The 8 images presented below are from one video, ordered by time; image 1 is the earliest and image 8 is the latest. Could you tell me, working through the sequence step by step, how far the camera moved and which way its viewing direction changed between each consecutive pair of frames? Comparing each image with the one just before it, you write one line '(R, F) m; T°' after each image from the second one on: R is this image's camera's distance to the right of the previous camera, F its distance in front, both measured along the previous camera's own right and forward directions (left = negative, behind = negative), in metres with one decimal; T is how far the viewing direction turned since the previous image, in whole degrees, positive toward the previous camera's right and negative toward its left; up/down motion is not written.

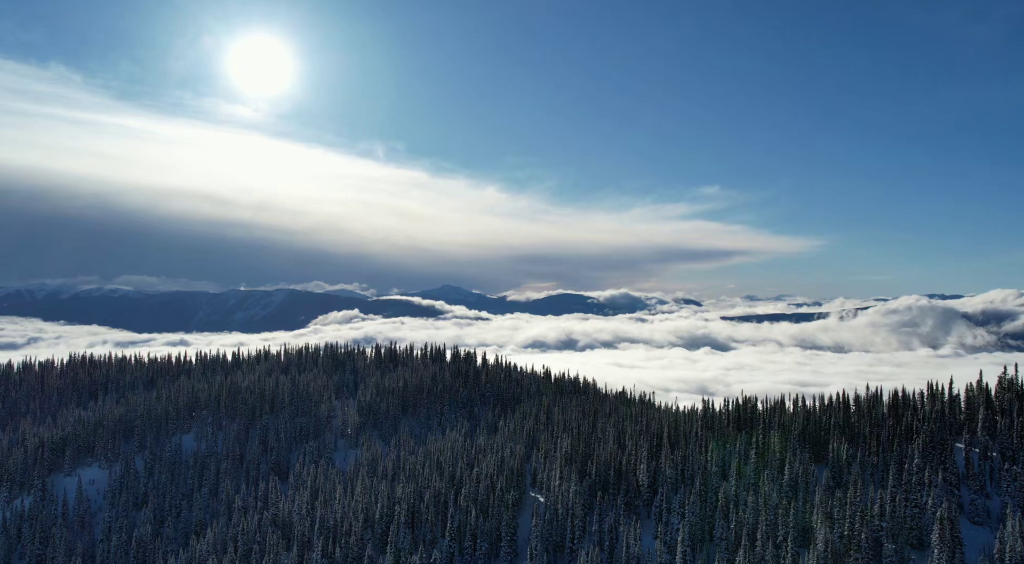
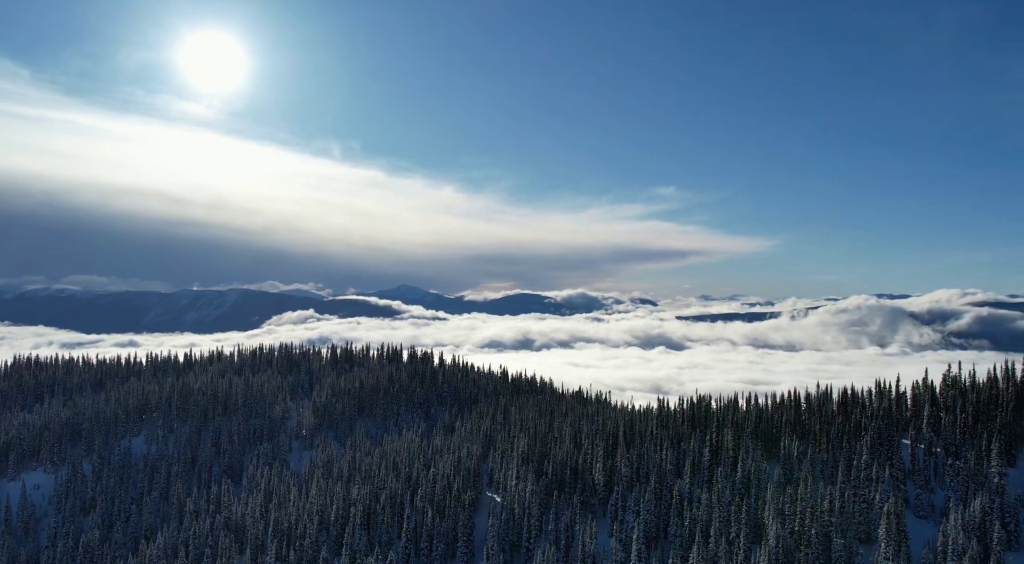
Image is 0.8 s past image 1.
(+0.1, -0.9) m; +3°
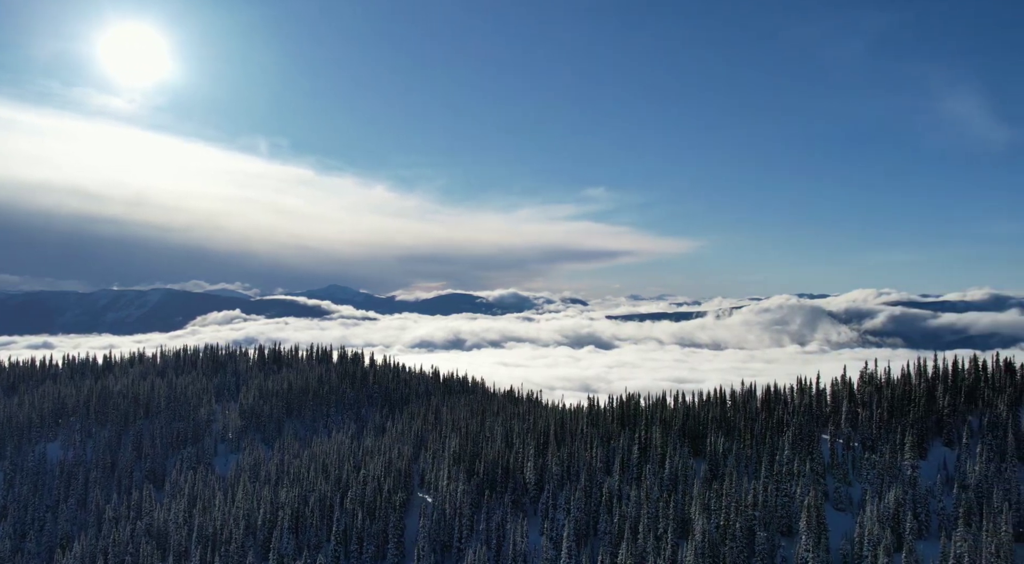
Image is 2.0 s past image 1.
(0.0, -1.5) m; +5°
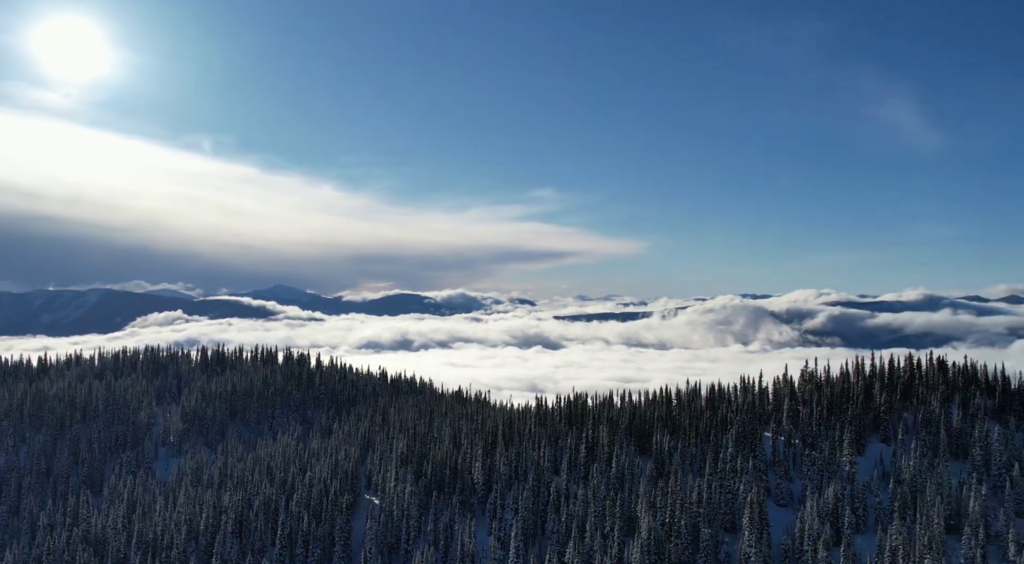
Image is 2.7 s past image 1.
(+0.1, -1.3) m; +4°
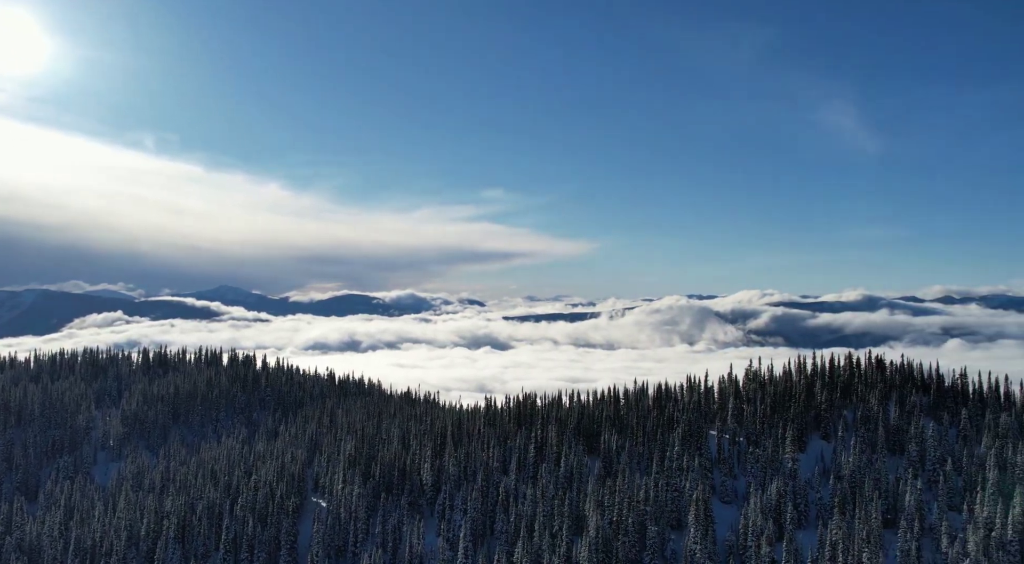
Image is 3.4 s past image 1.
(+0.2, -1.9) m; +4°
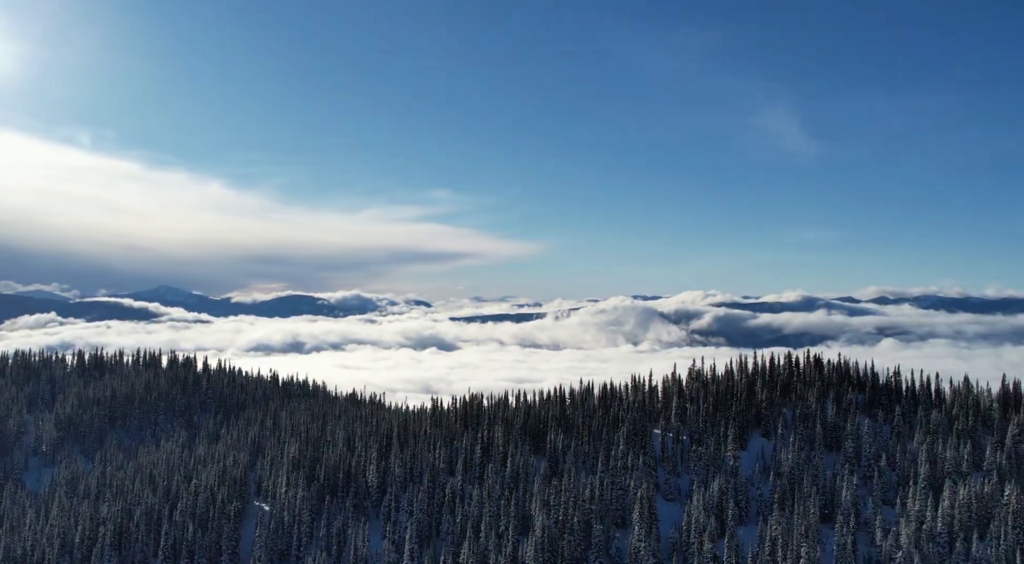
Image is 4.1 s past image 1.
(+0.2, -2.2) m; +4°
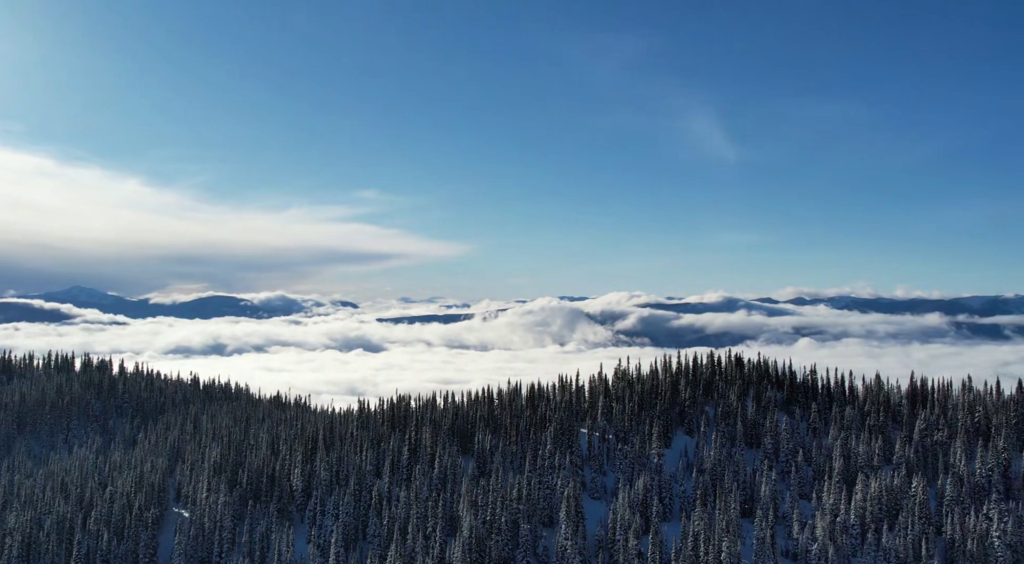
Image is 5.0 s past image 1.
(0.0, -3.0) m; +5°
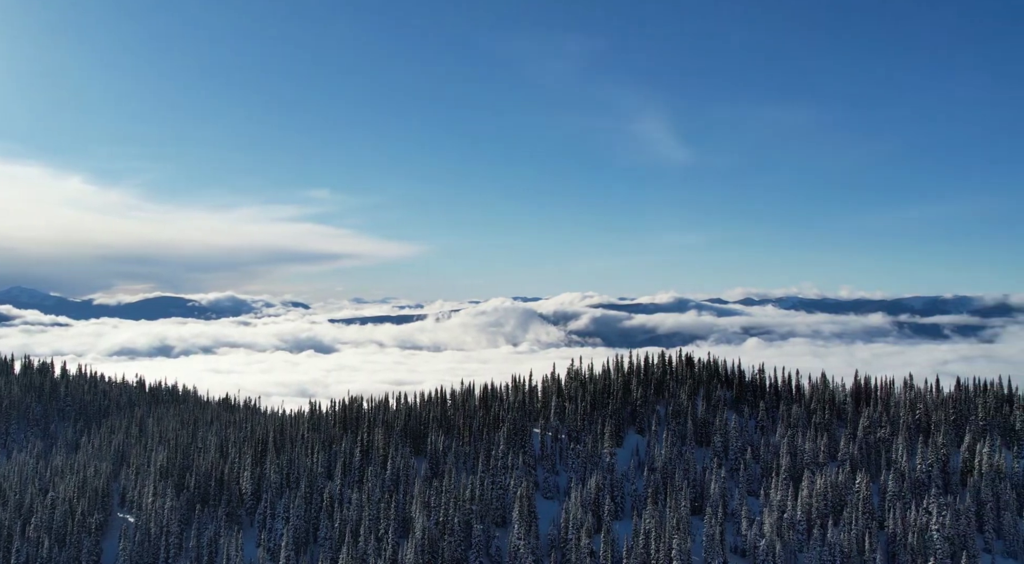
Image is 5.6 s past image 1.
(-0.2, -1.7) m; +3°
